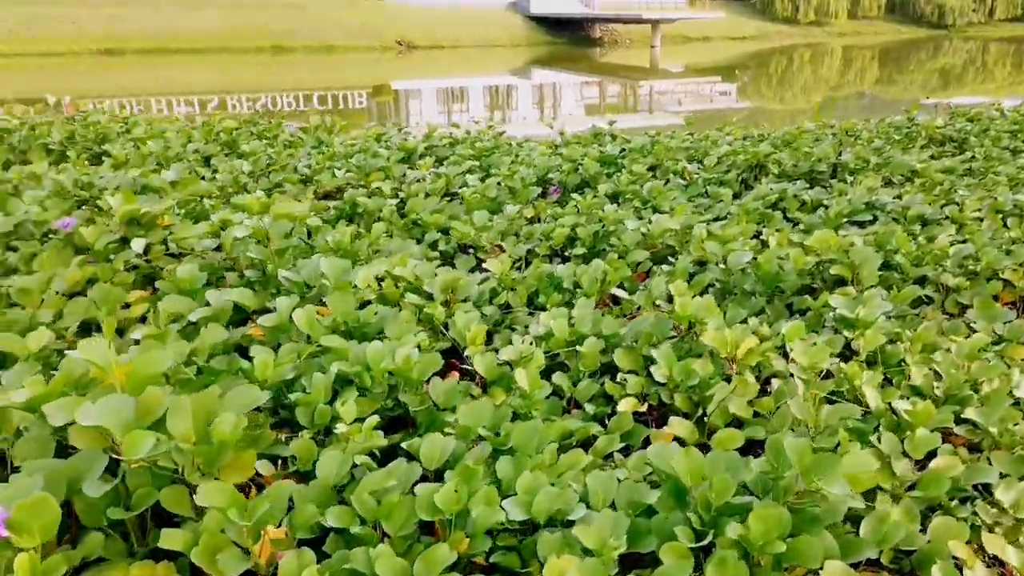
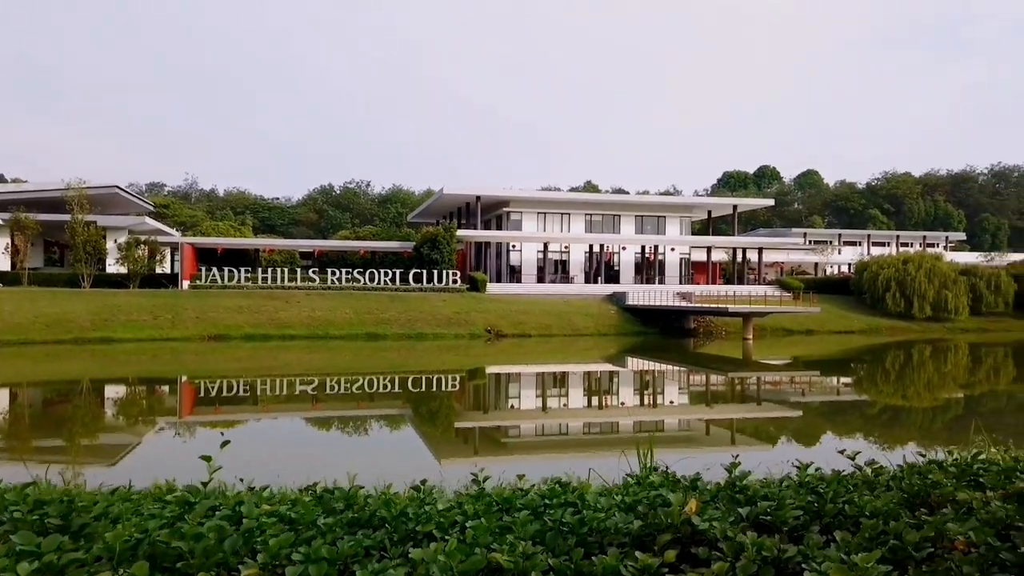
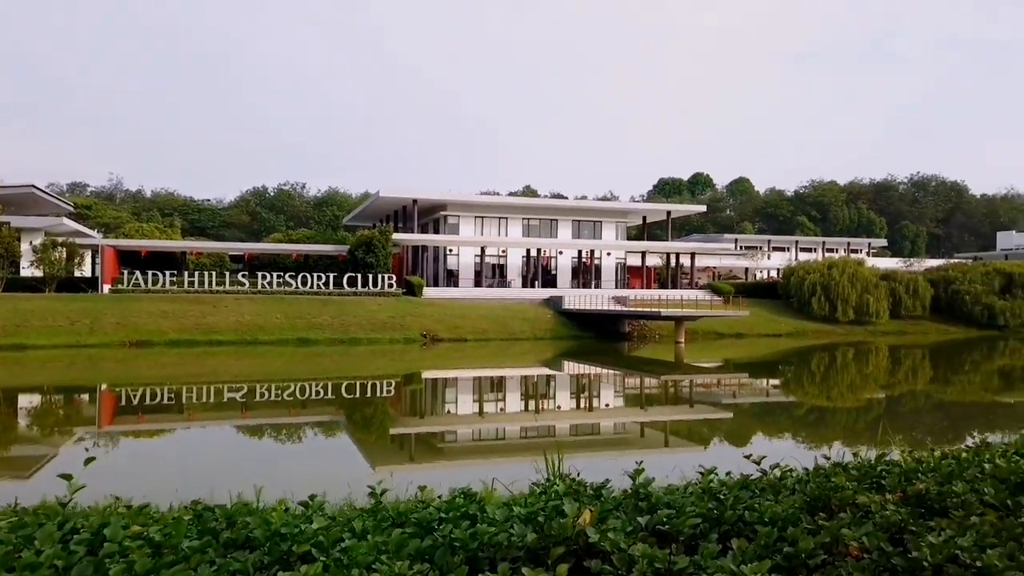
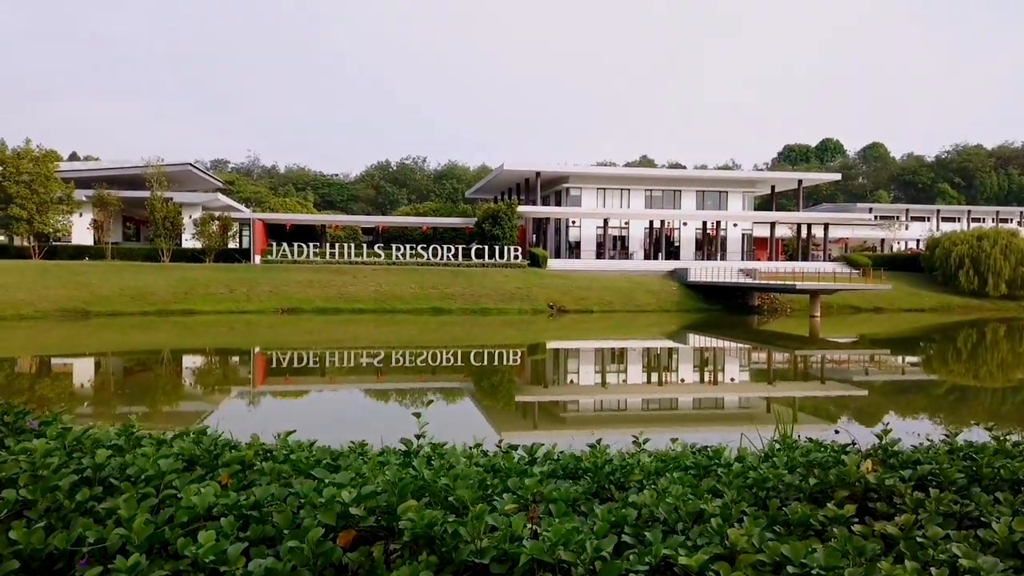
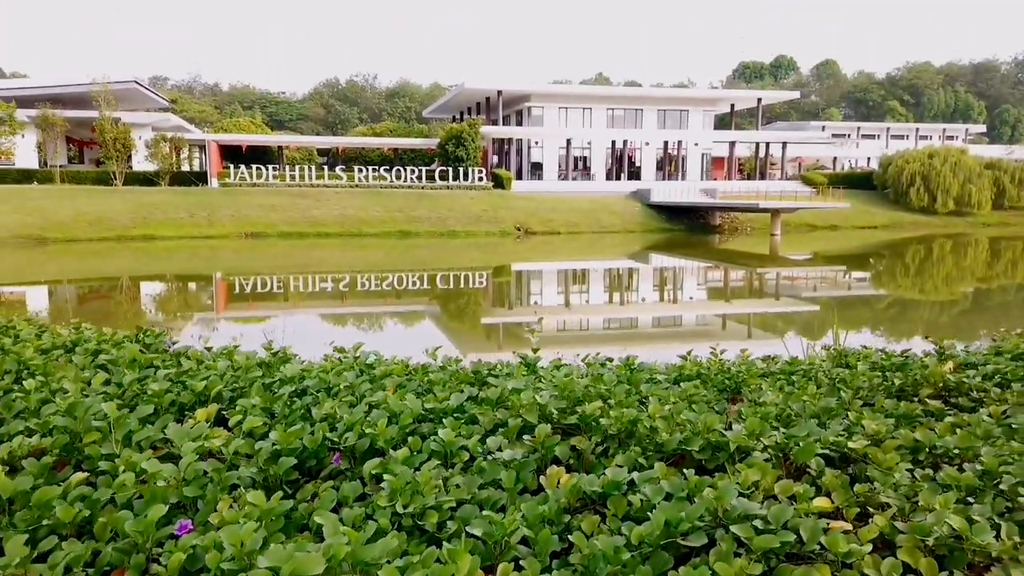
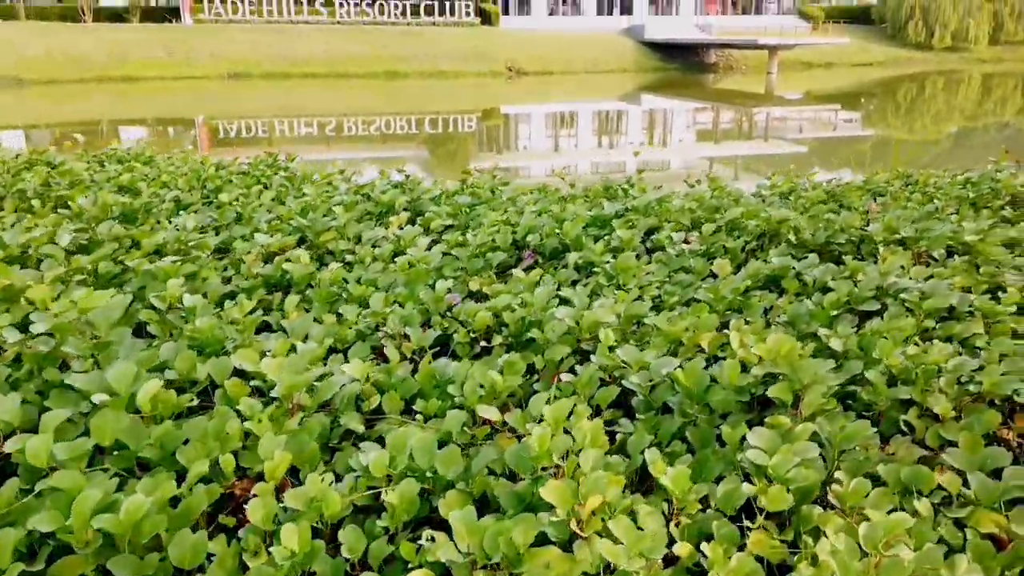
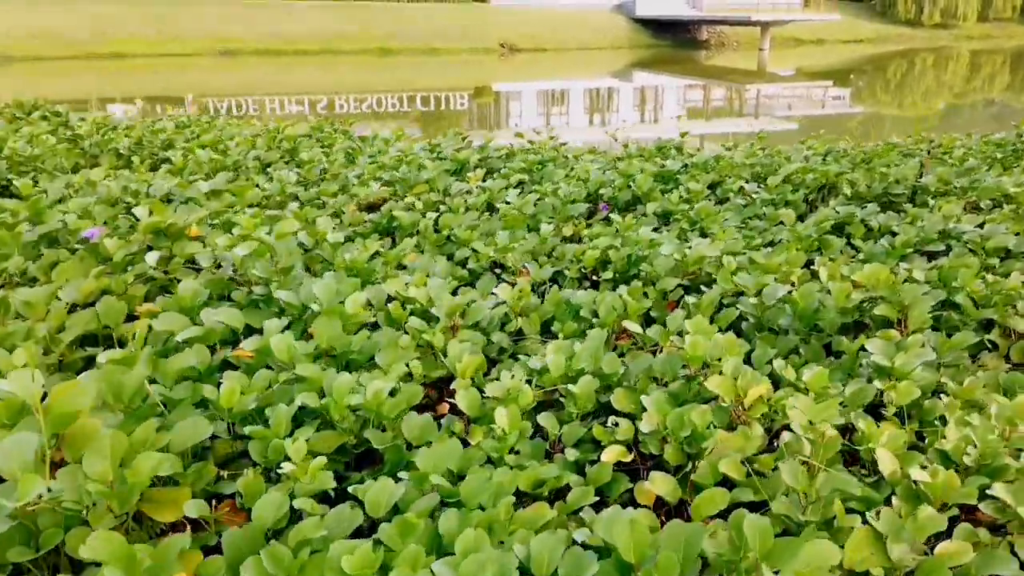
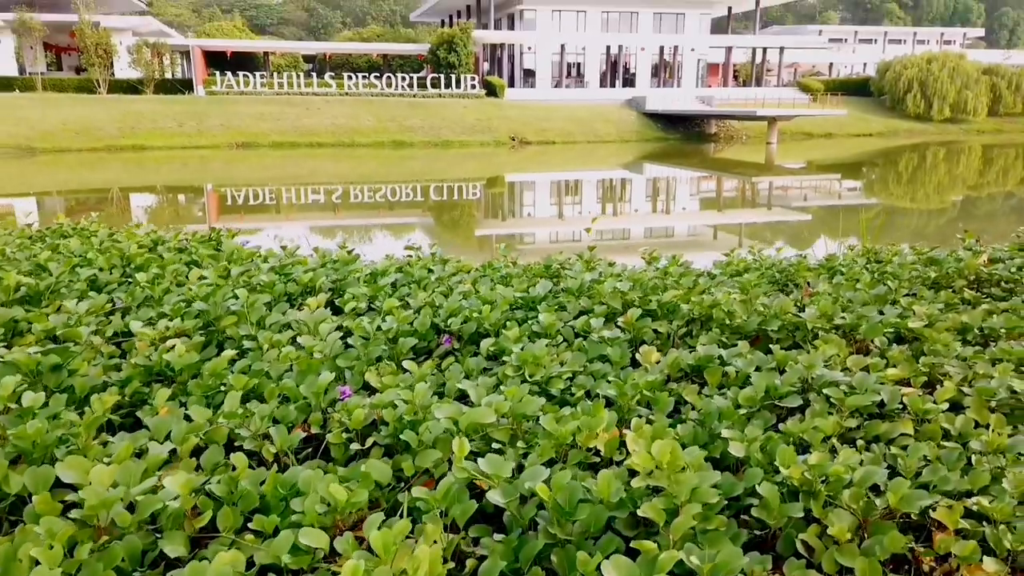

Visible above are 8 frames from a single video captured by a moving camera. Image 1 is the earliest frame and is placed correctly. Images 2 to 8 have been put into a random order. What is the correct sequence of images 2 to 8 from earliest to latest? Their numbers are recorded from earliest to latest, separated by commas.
7, 6, 8, 5, 4, 2, 3
